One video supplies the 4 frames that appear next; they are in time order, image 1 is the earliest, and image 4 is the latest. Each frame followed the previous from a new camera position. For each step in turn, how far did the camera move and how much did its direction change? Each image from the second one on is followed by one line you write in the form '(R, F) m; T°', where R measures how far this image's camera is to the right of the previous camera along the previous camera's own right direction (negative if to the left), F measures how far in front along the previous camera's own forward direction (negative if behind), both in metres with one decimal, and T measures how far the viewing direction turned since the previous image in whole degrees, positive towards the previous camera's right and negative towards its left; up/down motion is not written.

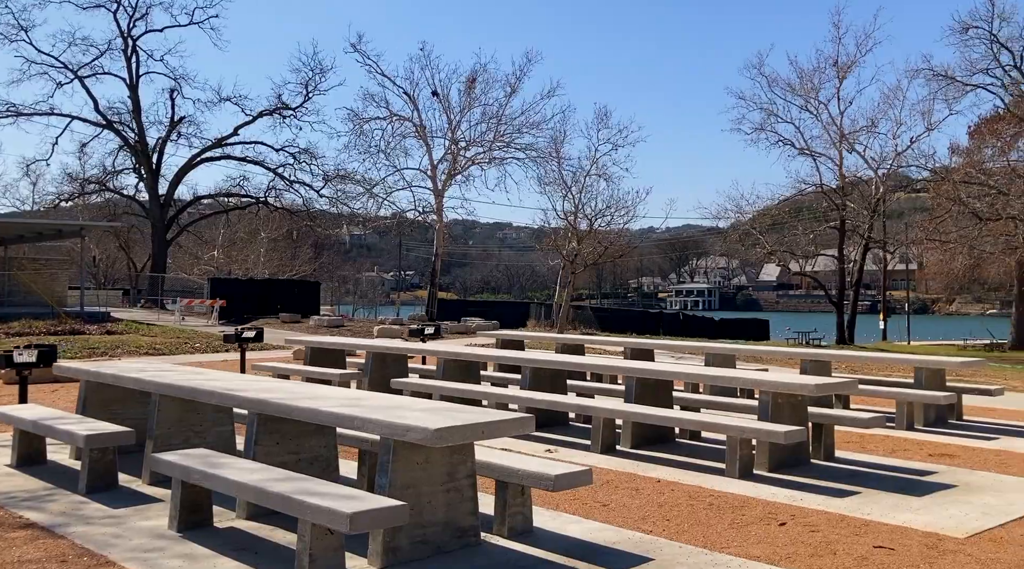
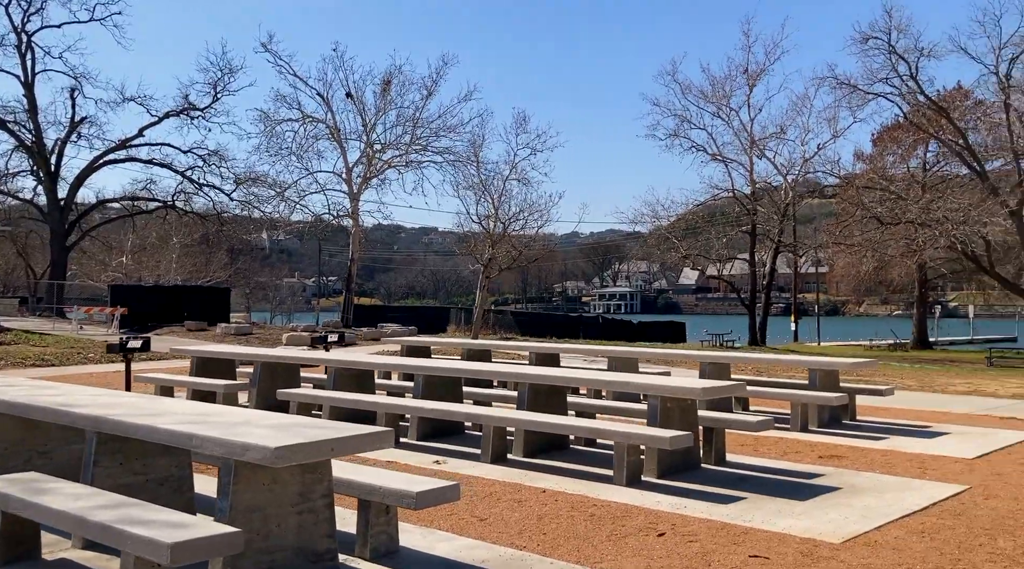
(+0.2, +0.1) m; +5°
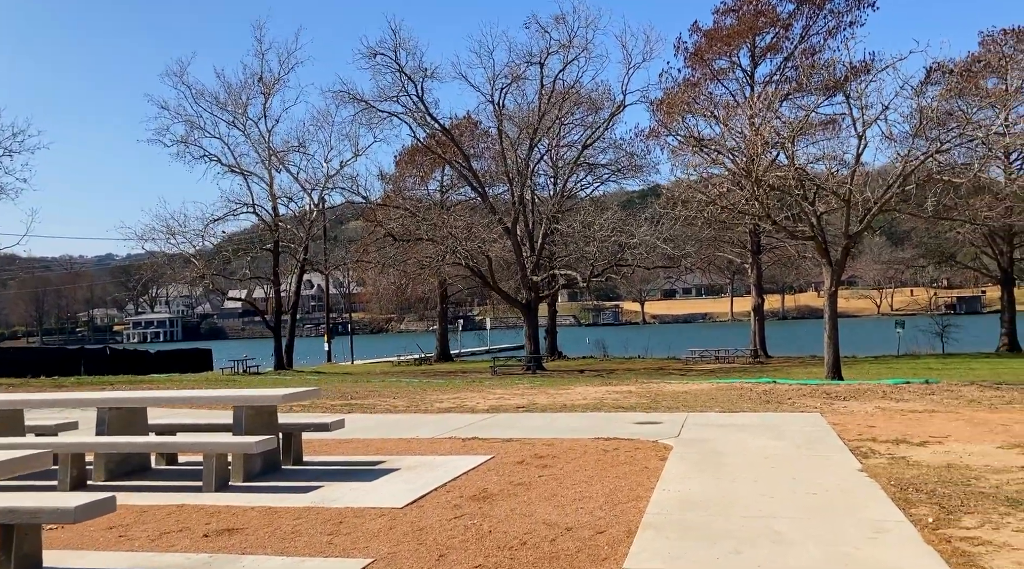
(+1.4, +1.5) m; +27°
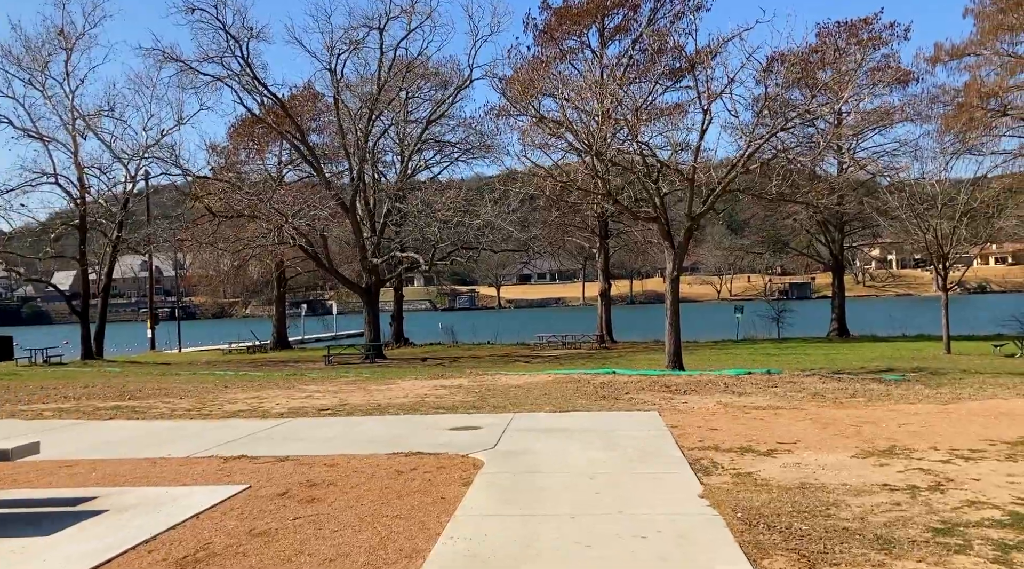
(+0.6, +1.7) m; +9°
